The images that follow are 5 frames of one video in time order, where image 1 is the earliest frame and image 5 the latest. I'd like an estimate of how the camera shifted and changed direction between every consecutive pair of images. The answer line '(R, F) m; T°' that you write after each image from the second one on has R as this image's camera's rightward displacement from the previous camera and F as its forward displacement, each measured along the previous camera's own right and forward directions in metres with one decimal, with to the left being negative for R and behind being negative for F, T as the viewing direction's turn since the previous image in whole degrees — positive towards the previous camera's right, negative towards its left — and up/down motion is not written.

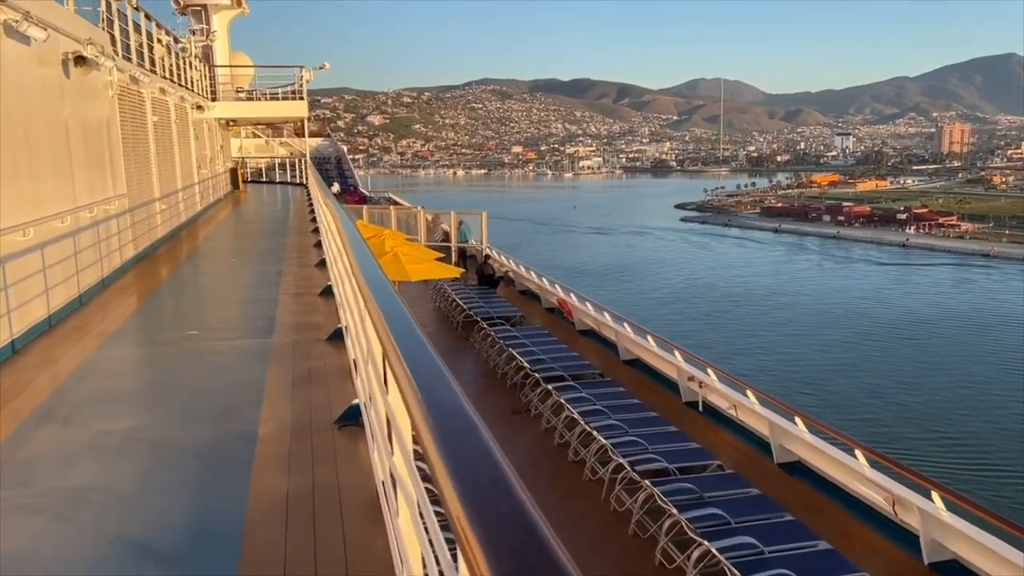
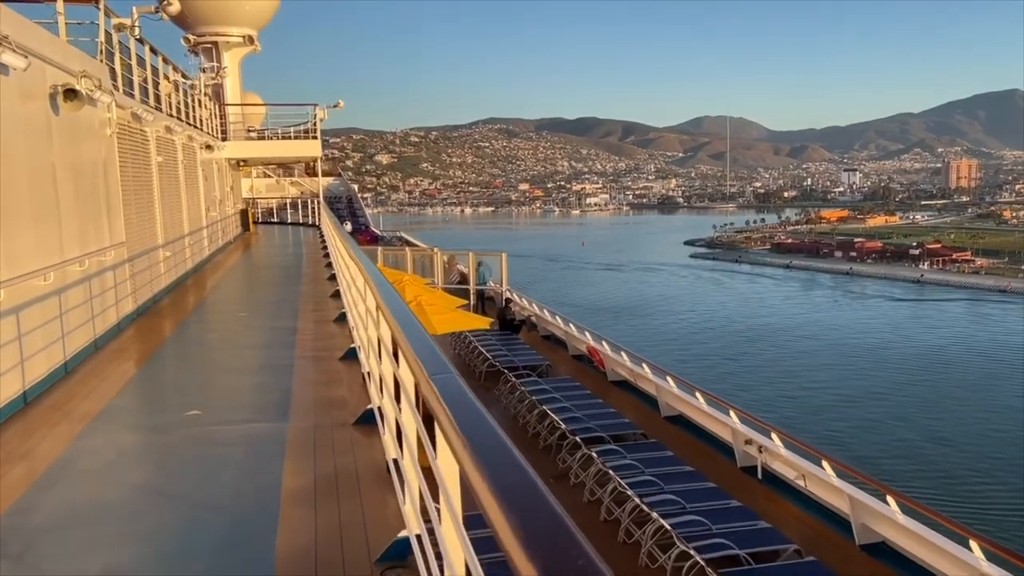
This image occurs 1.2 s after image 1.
(-0.3, +0.9) m; -1°
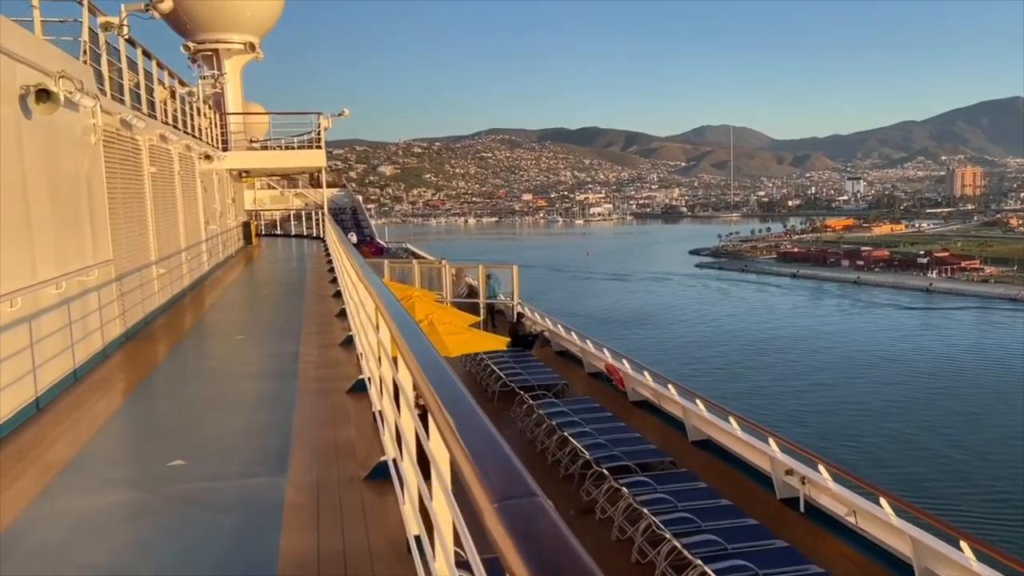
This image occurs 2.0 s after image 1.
(-0.2, +0.6) m; 0°
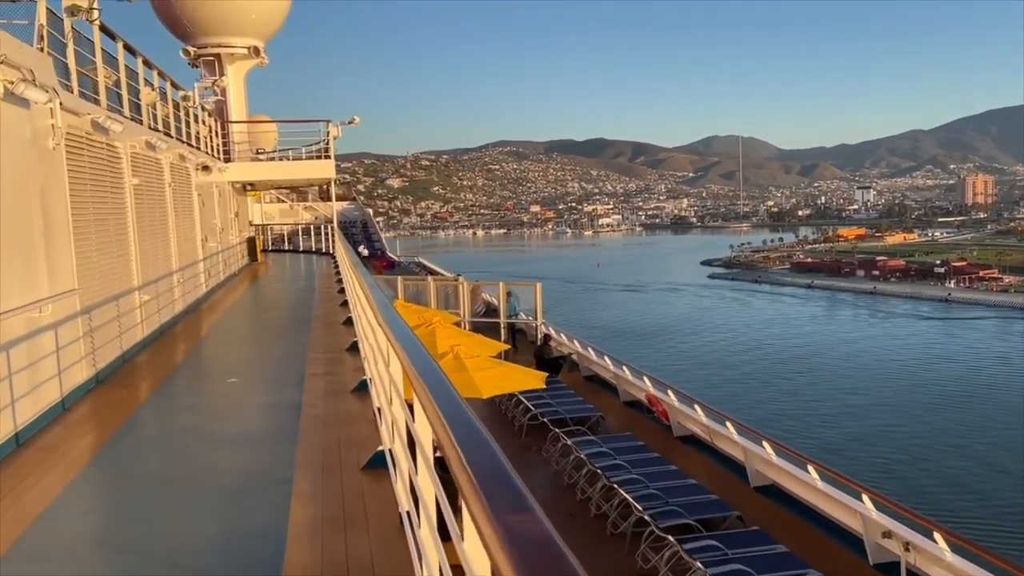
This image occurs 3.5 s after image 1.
(-0.3, +1.2) m; -1°
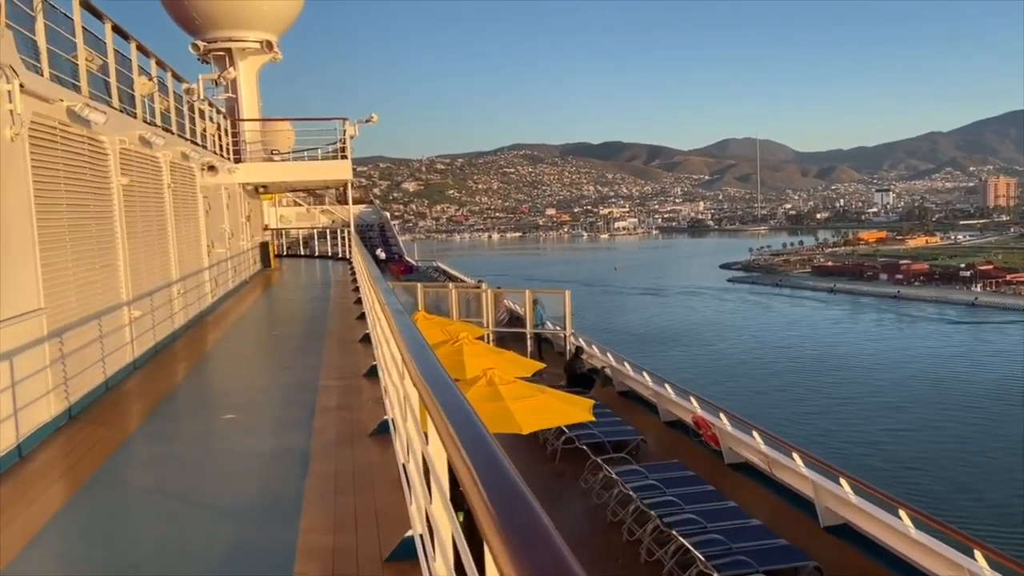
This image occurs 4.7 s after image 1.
(-0.2, +1.0) m; -1°
